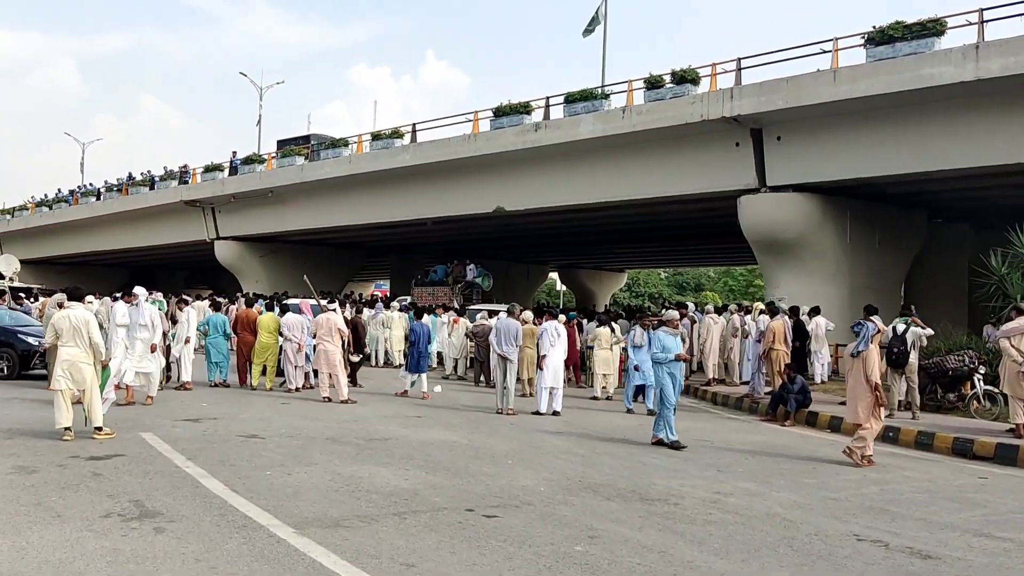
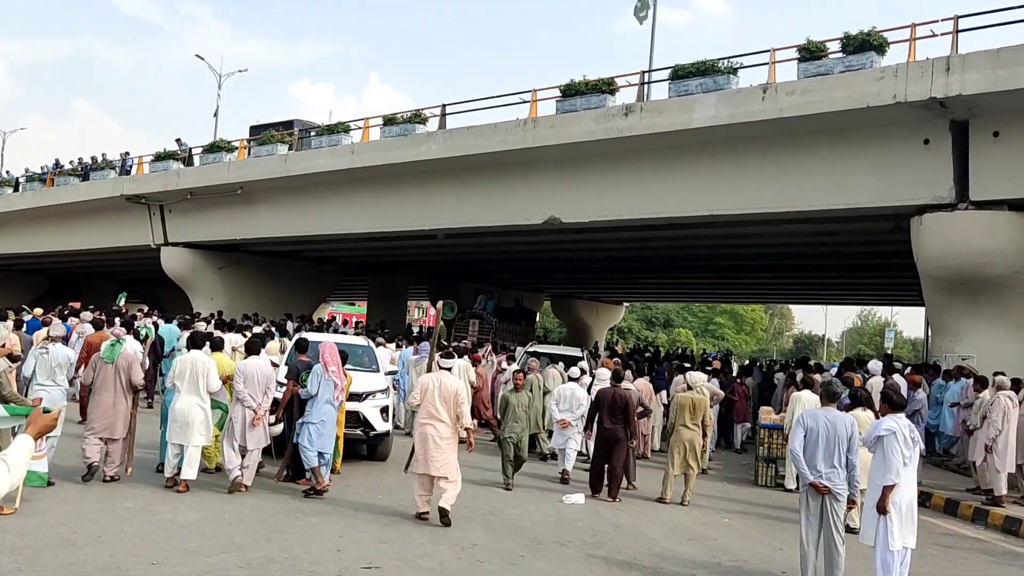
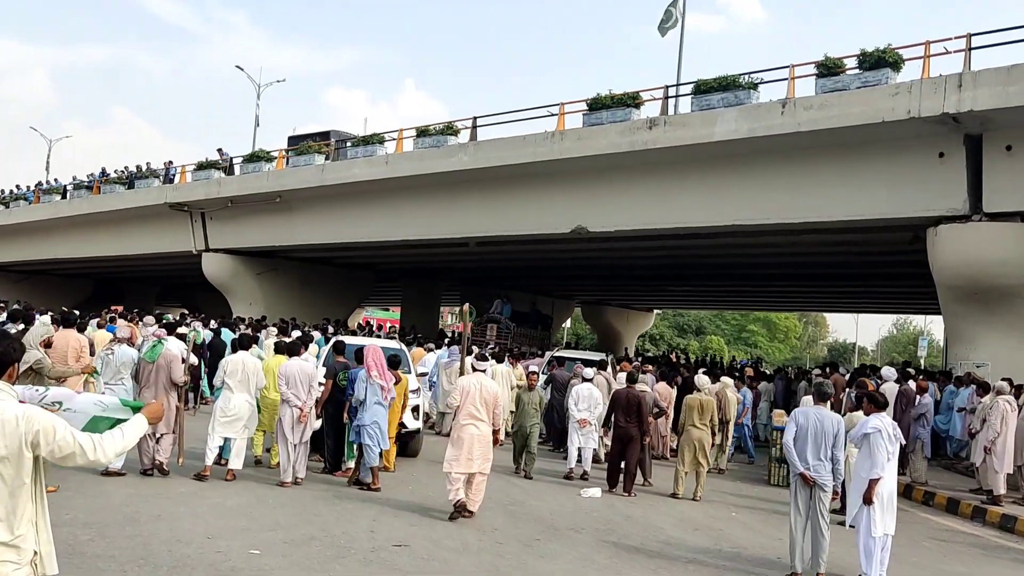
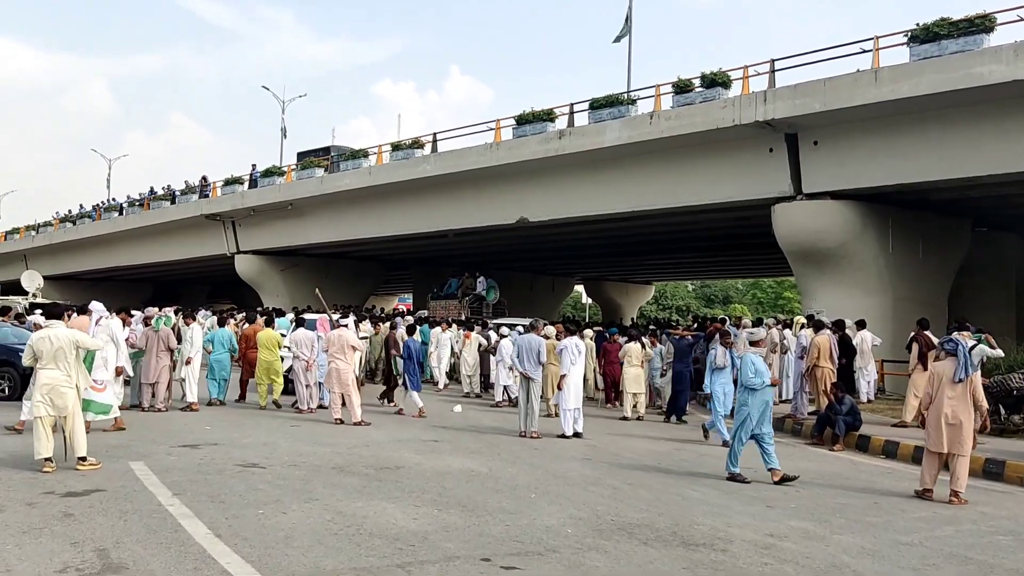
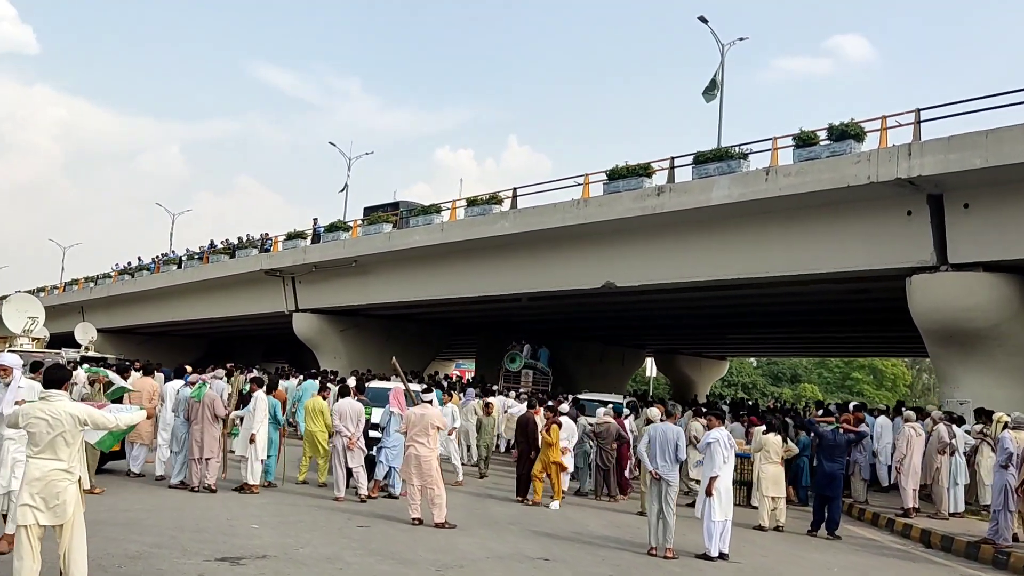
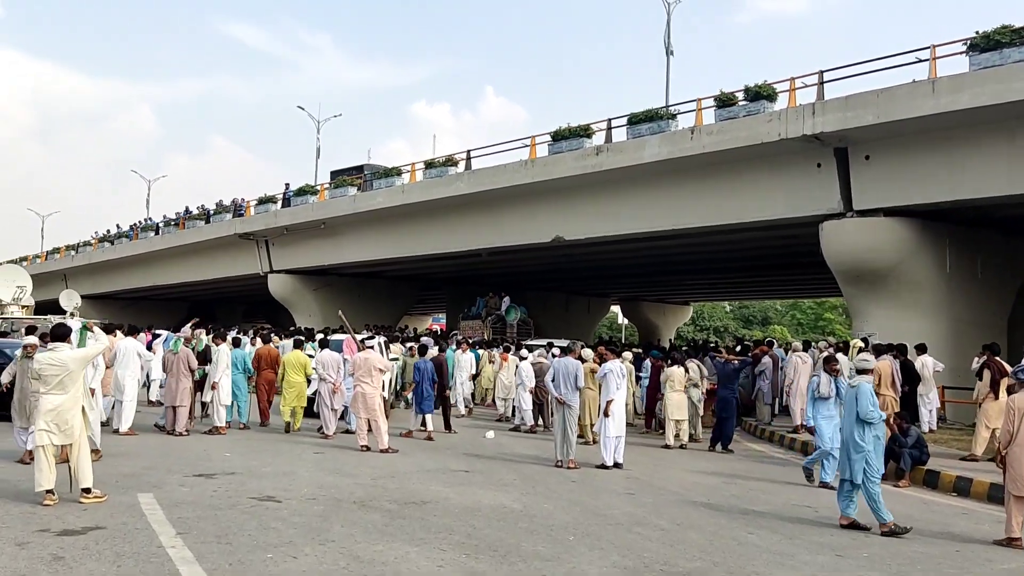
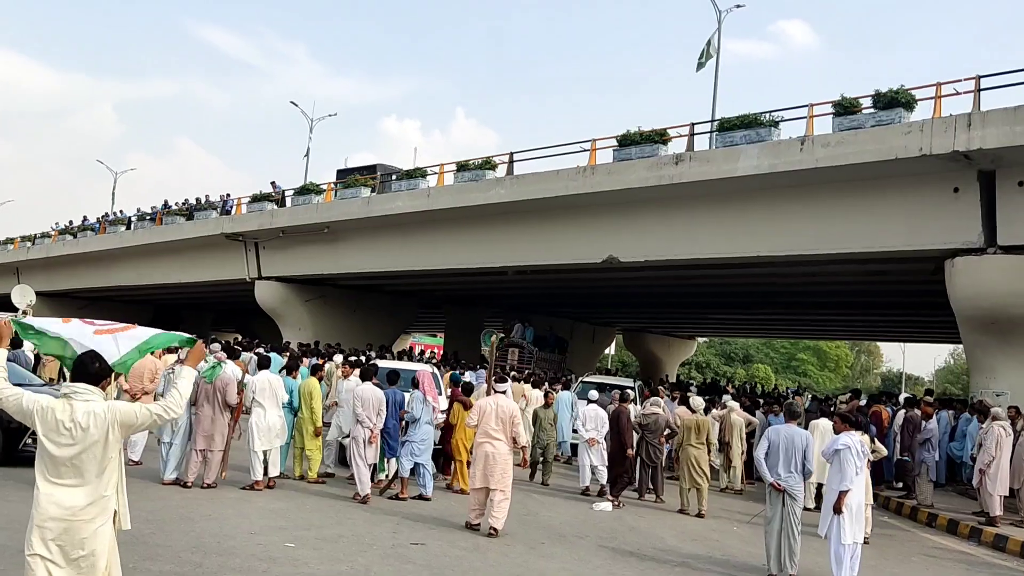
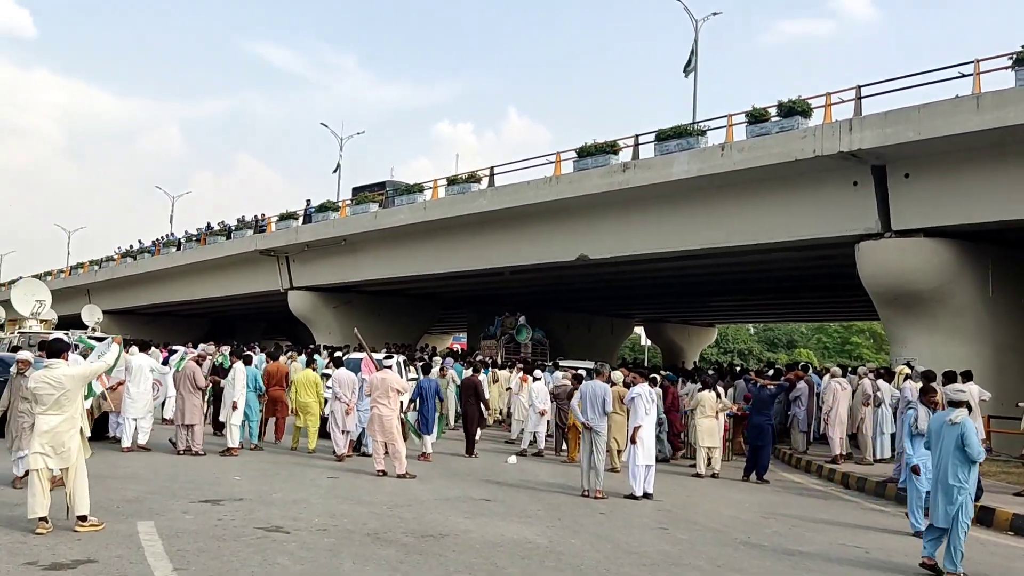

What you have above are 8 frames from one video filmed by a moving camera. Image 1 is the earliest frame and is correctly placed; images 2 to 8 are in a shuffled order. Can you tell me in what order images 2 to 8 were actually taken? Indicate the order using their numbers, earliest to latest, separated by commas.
4, 6, 8, 5, 7, 3, 2
